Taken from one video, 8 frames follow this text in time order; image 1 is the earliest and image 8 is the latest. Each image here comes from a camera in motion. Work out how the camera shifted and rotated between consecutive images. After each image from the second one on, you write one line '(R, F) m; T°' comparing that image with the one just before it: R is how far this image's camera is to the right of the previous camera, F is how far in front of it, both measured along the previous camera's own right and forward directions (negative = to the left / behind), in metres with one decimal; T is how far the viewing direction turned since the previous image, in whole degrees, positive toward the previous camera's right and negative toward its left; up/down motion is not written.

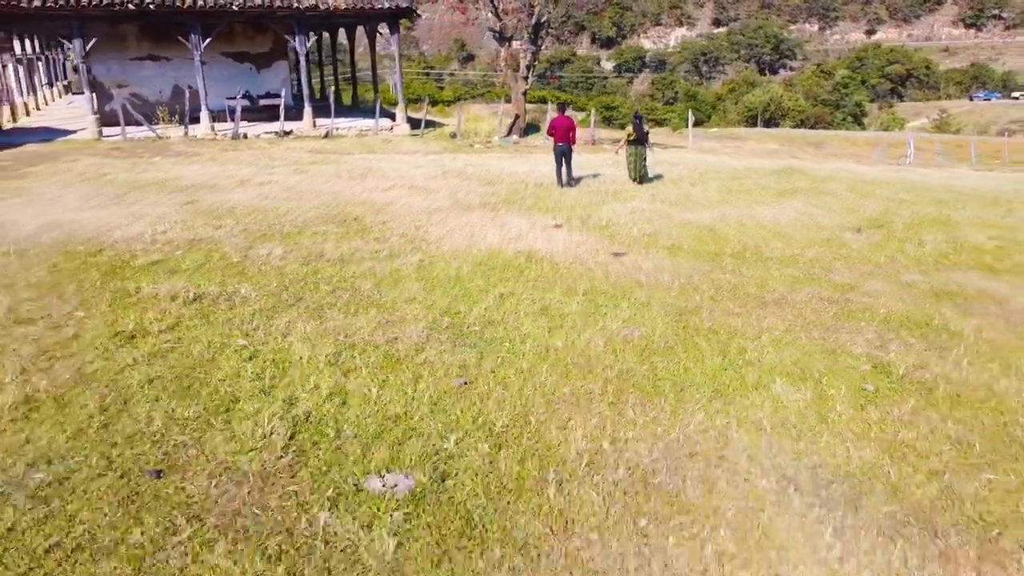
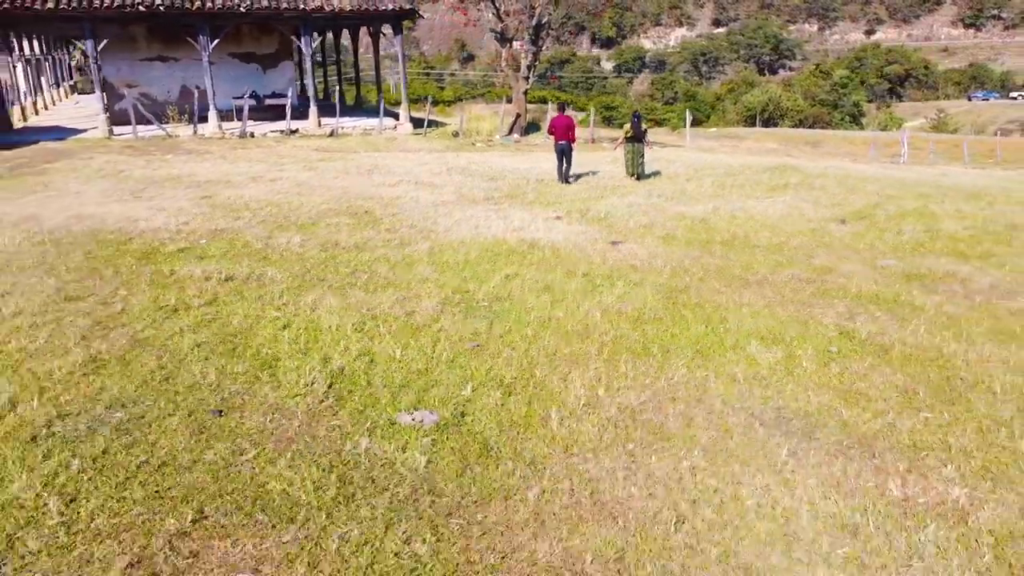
(0.0, -0.6) m; 0°
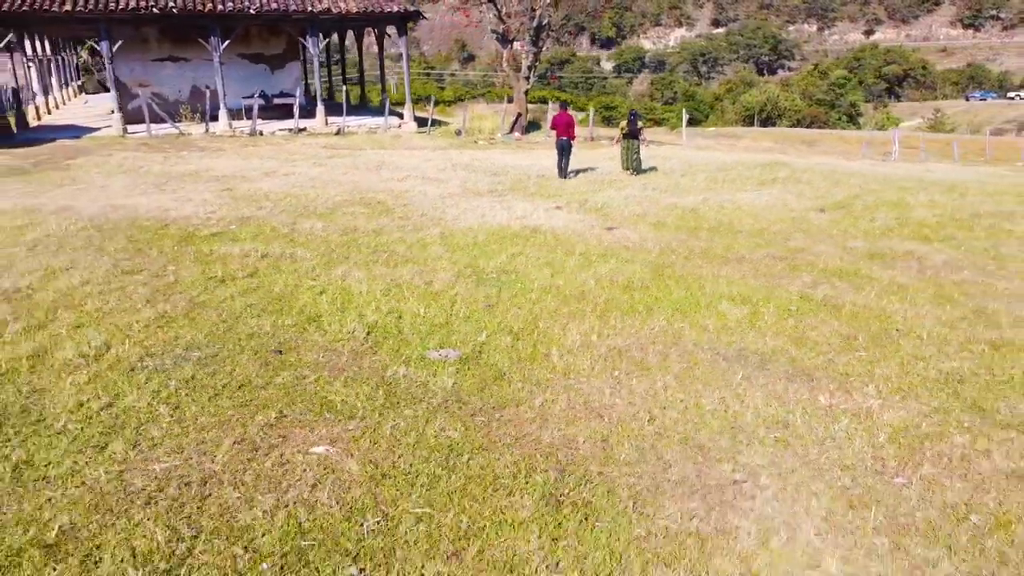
(-0.1, -0.9) m; 0°
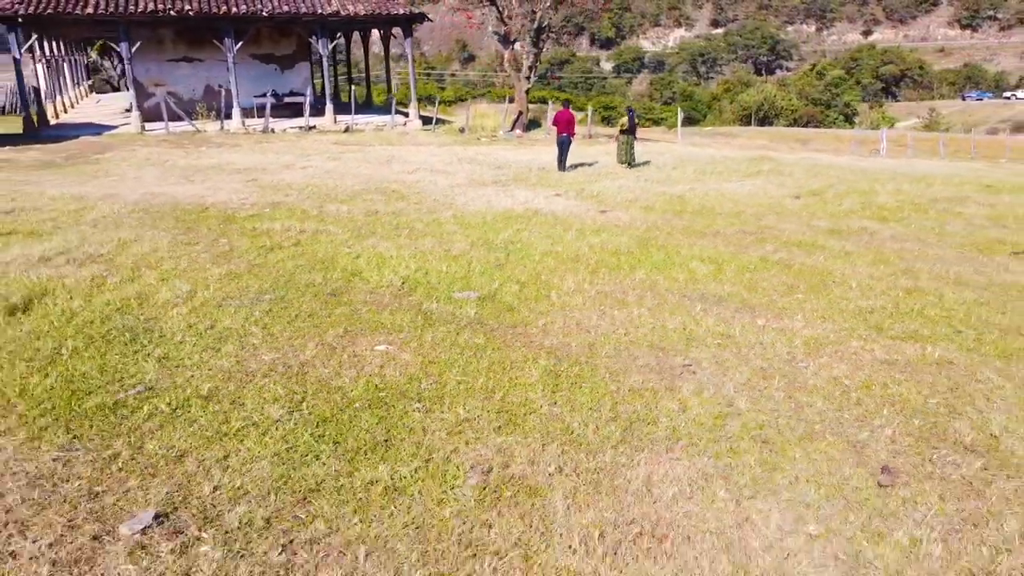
(-0.1, -1.3) m; 0°
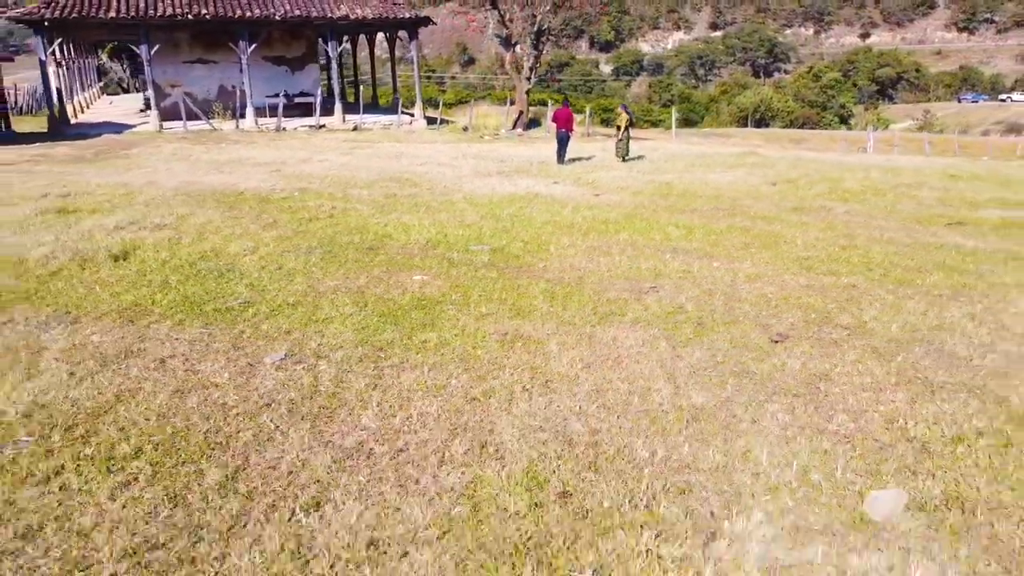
(-0.1, -1.4) m; 0°
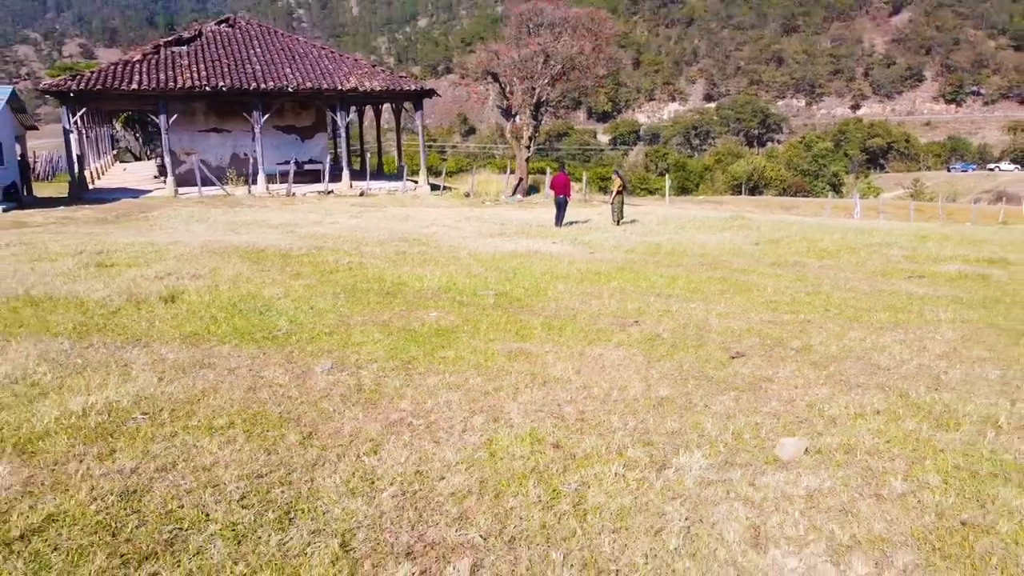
(0.0, -1.0) m; 0°
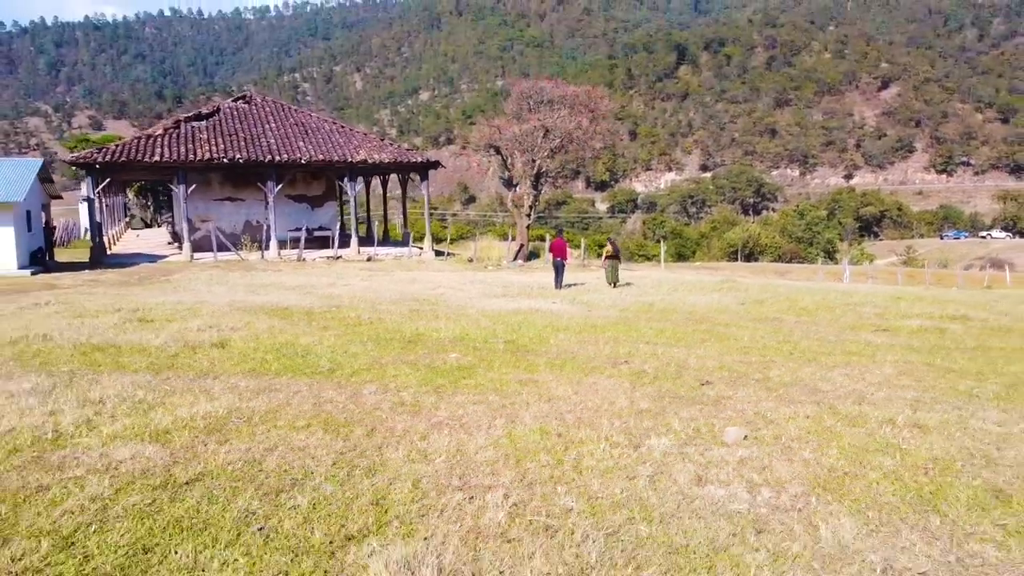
(-0.1, -1.3) m; 0°
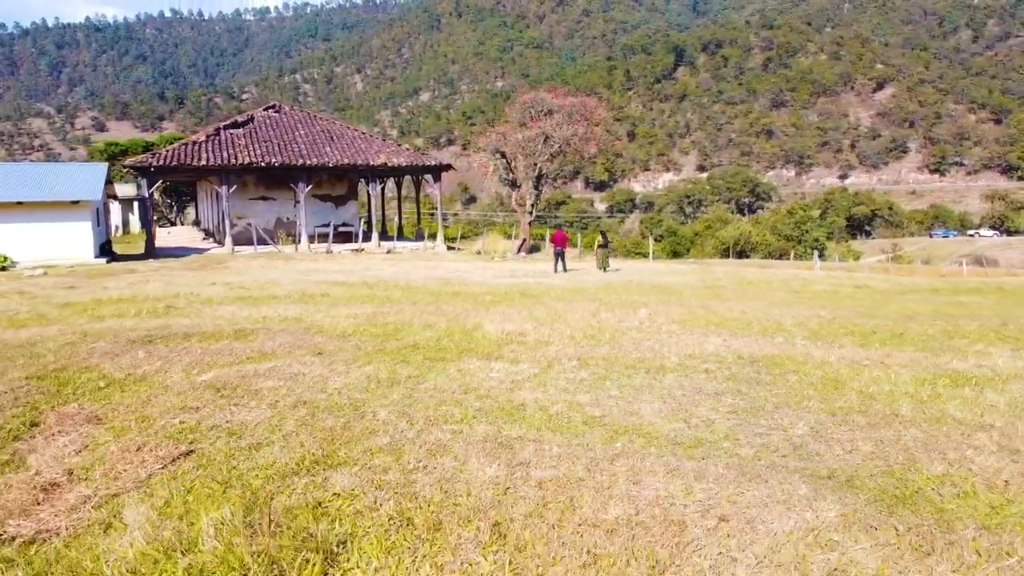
(-0.2, -4.5) m; 0°
